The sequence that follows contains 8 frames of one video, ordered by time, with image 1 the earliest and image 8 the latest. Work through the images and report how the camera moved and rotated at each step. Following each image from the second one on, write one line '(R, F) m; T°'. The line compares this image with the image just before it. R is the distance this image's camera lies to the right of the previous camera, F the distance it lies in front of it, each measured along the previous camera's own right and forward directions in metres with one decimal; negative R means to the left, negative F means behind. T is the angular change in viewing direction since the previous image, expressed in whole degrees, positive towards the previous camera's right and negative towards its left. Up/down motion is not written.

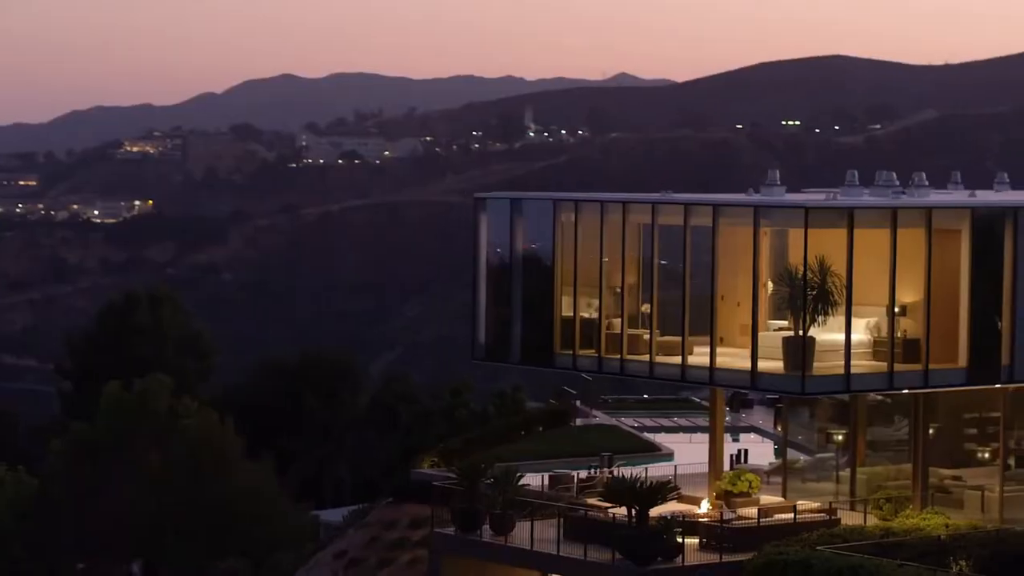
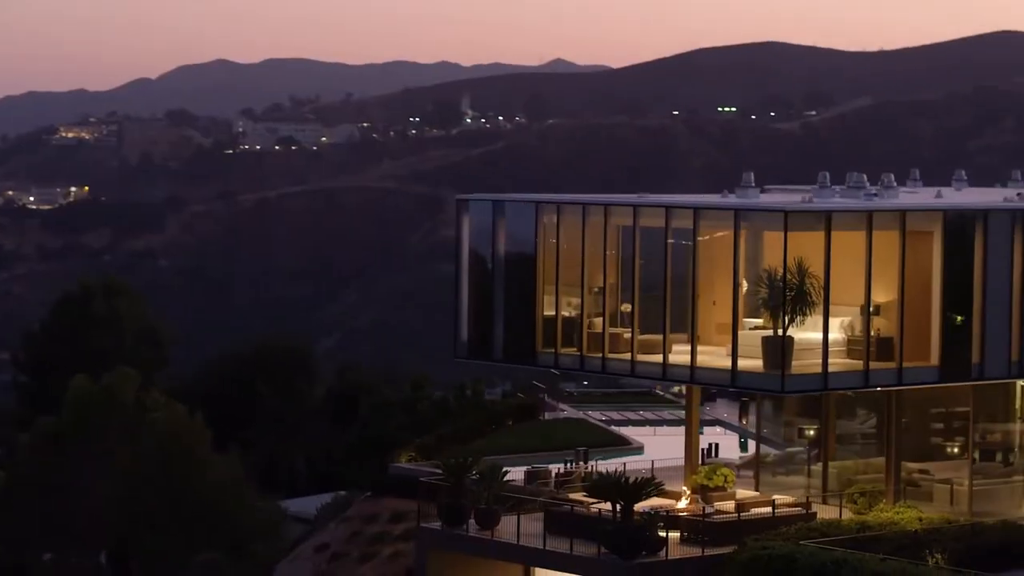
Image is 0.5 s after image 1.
(-0.6, -0.7) m; +1°
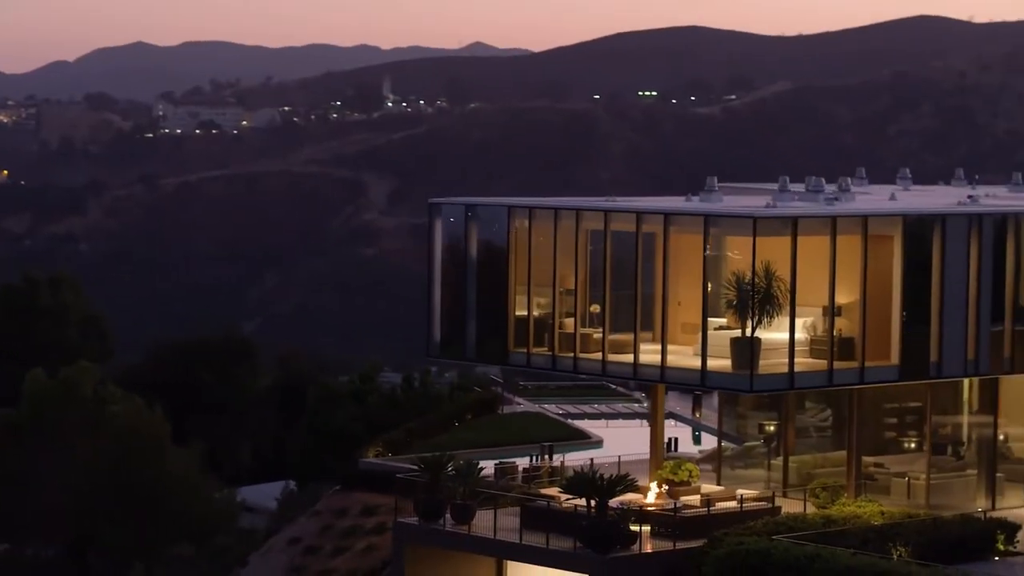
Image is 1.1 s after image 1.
(-0.7, -0.9) m; +2°
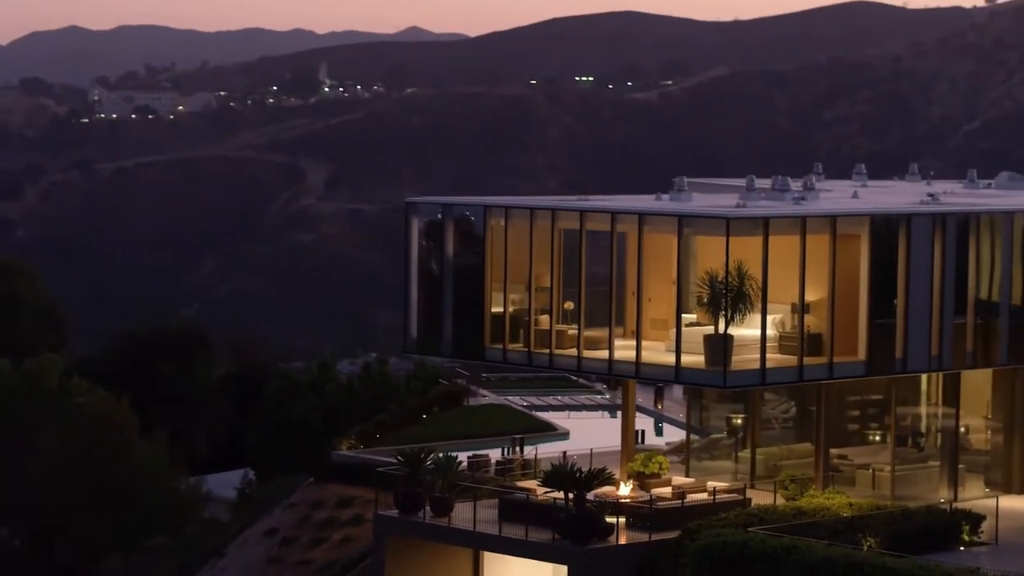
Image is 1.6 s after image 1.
(-0.5, -0.8) m; +1°
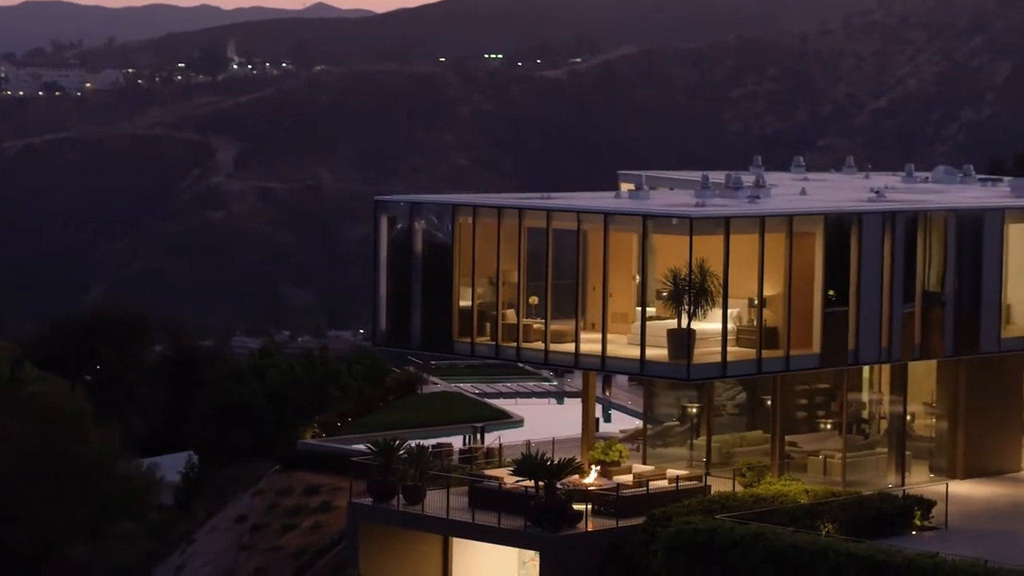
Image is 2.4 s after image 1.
(-0.8, -1.2) m; +2°
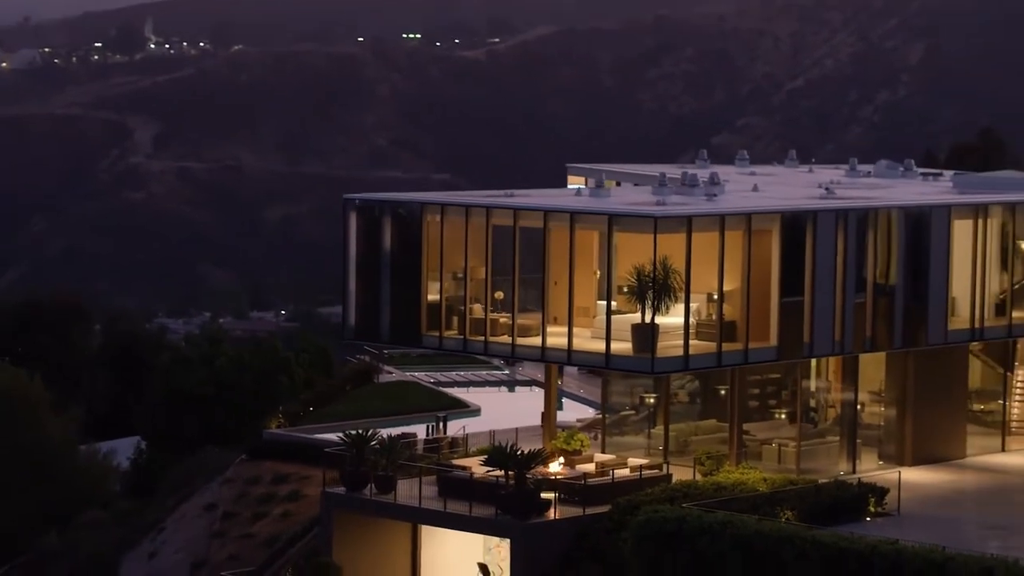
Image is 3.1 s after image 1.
(-0.7, -1.1) m; +2°
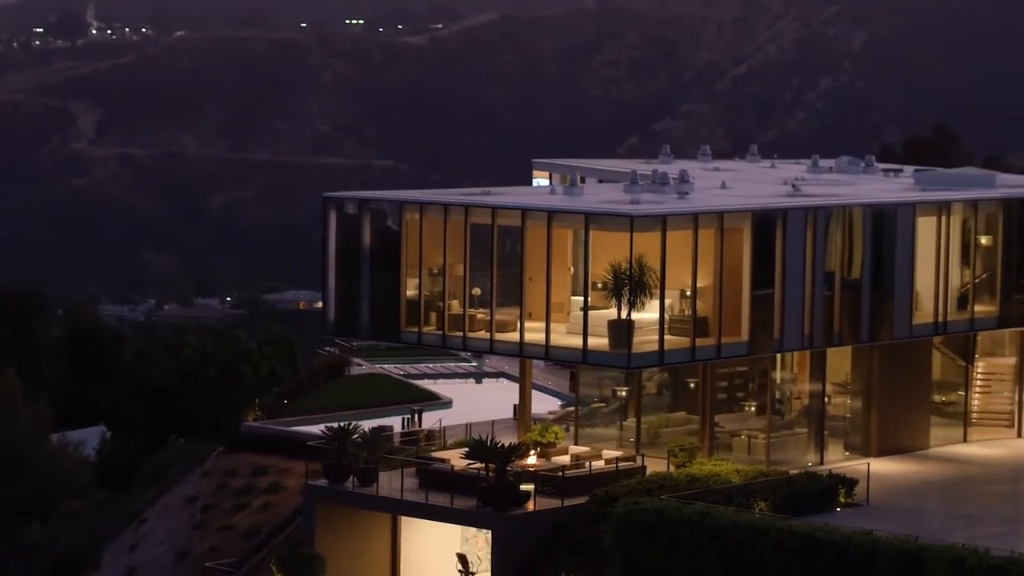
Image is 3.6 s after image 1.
(-0.5, -0.8) m; +1°
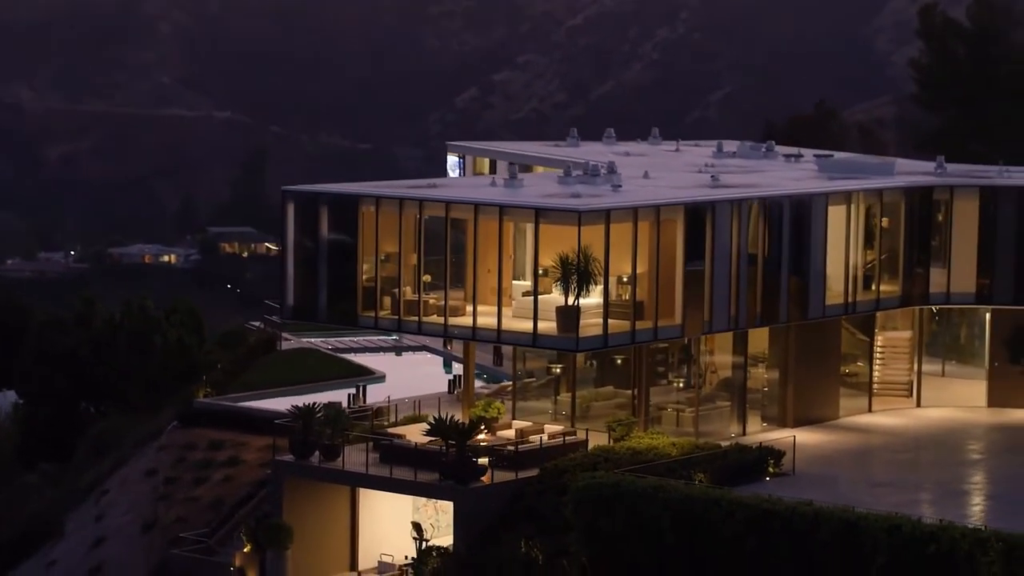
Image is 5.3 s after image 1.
(-1.8, -2.7) m; +4°
